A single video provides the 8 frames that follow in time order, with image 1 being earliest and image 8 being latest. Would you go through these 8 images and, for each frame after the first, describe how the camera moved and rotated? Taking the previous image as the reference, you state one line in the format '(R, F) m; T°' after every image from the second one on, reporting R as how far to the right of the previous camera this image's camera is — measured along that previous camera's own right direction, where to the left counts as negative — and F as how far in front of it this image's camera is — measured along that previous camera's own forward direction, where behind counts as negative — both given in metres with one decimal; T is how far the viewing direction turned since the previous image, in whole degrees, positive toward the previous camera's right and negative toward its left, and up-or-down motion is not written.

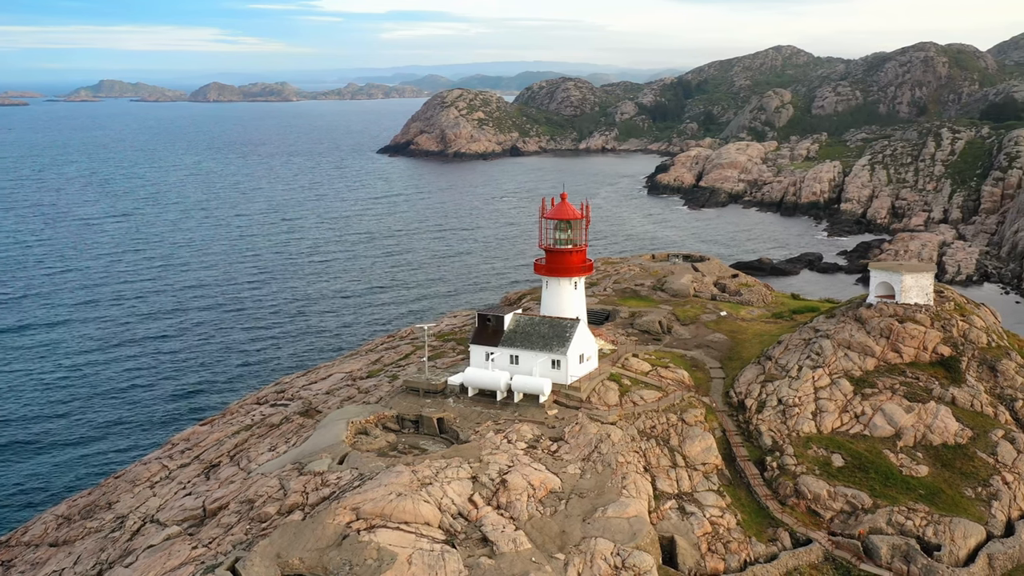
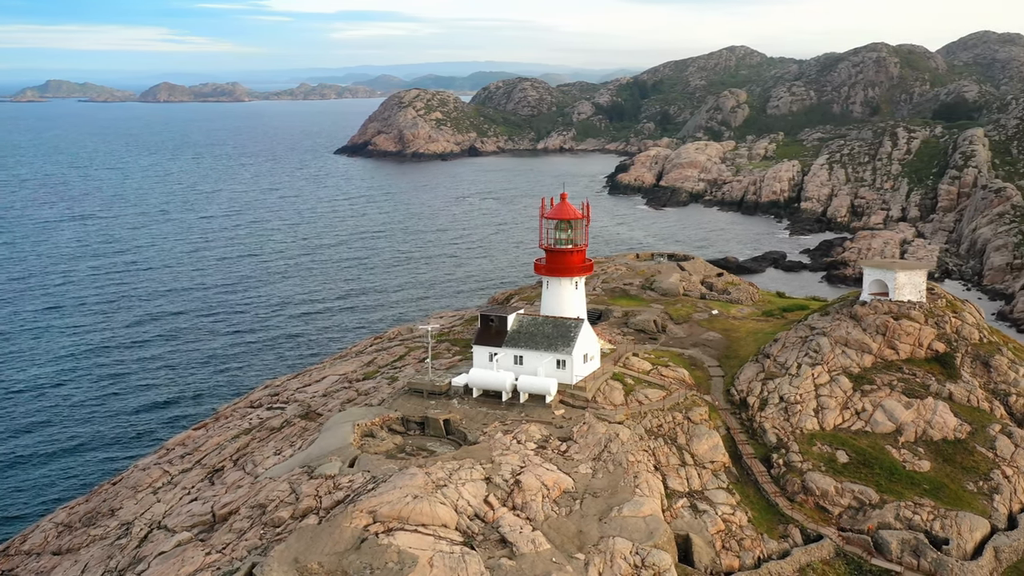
(-0.9, +0.1) m; +1°
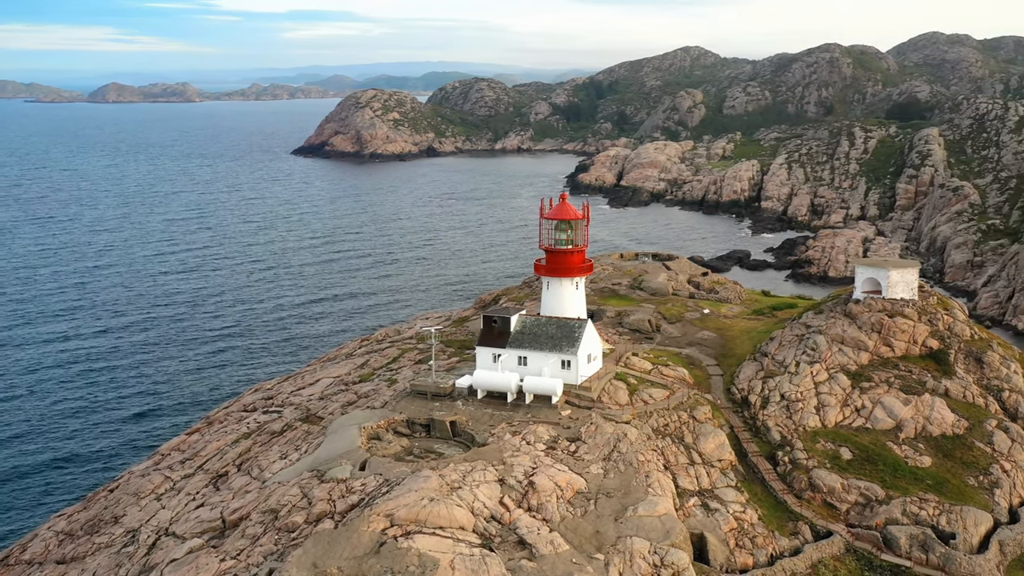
(-0.9, +0.1) m; +1°
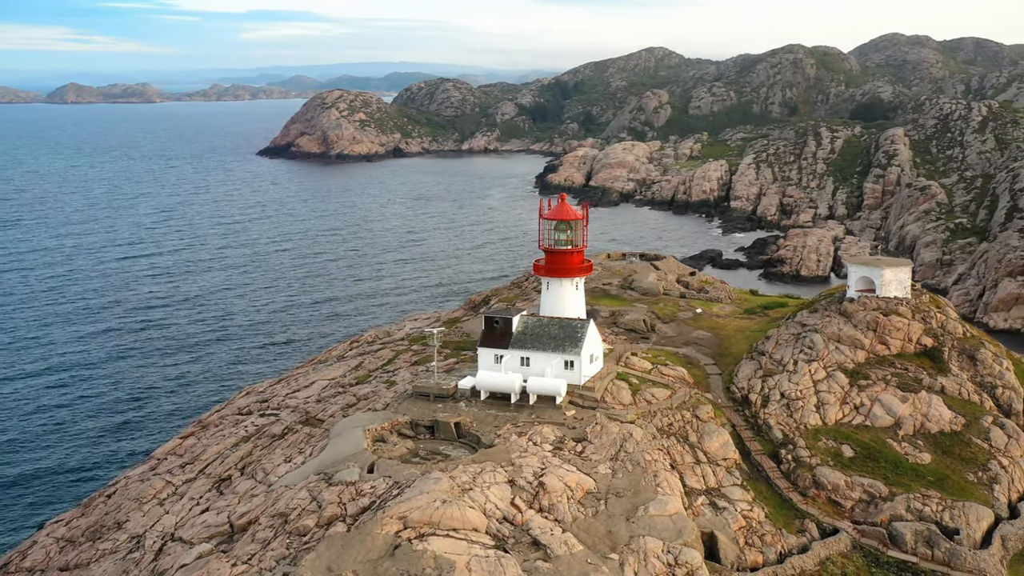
(-0.7, 0.0) m; +1°
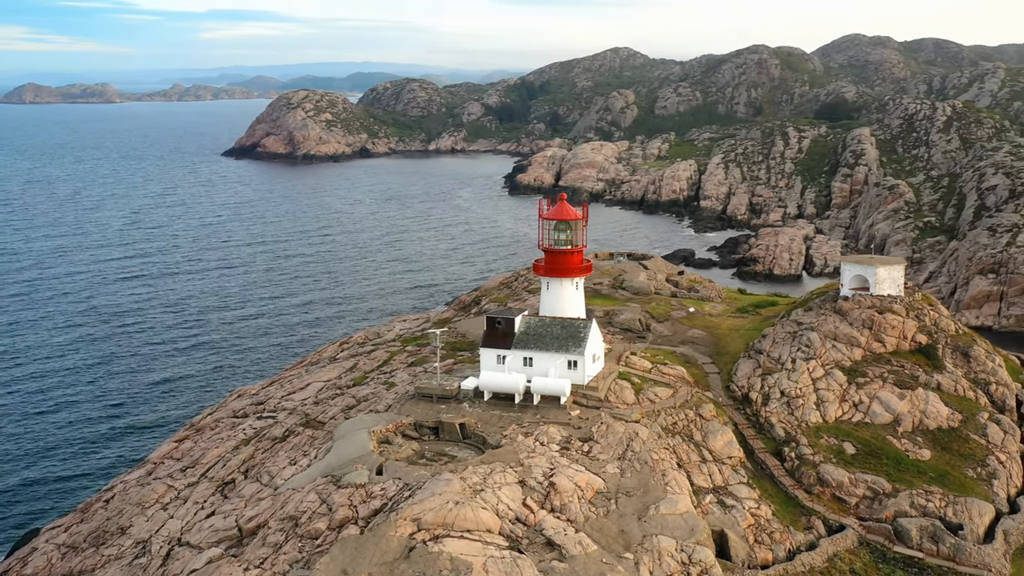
(-0.7, 0.0) m; +1°
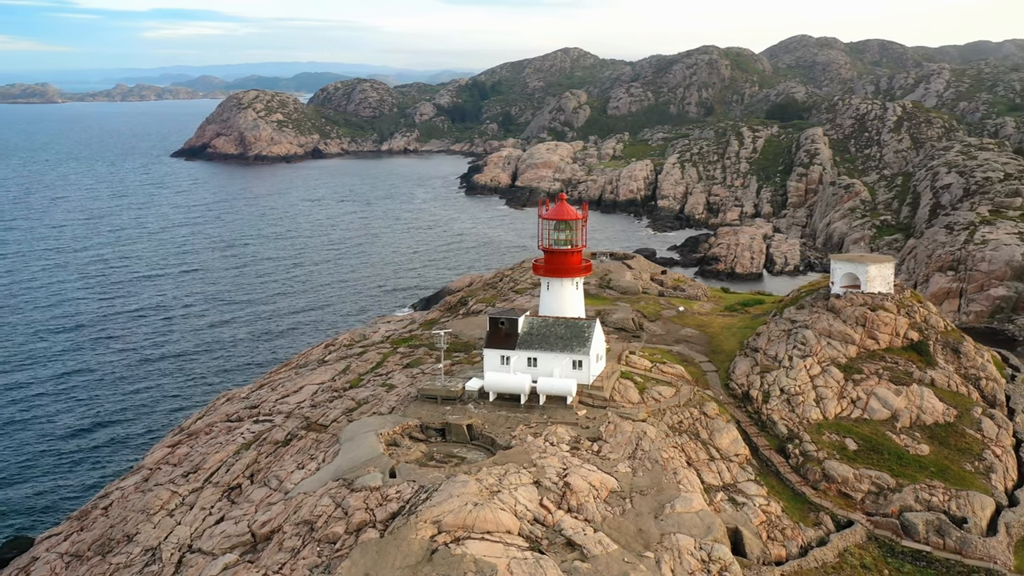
(-1.0, 0.0) m; +2°
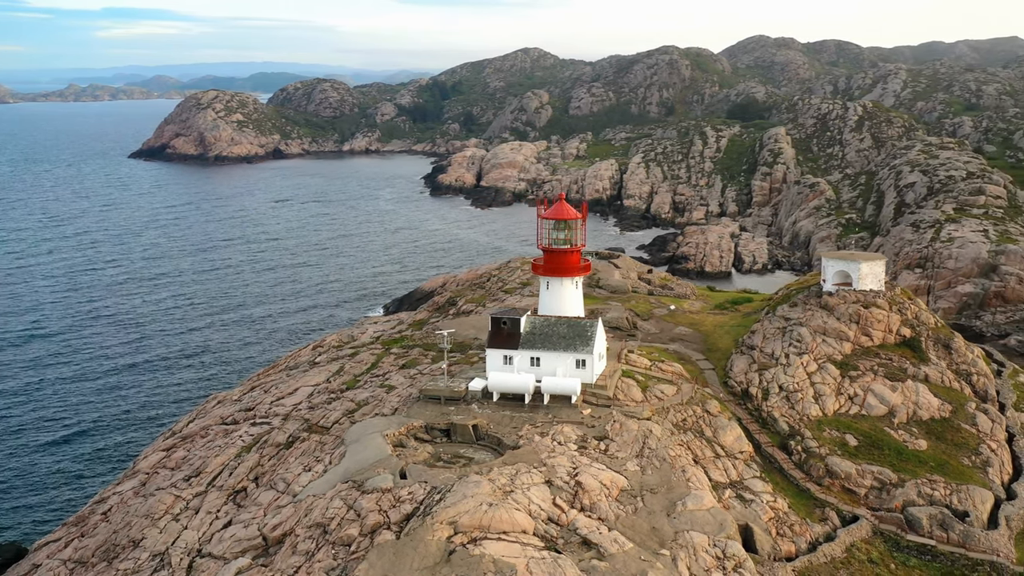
(-0.8, 0.0) m; +1°
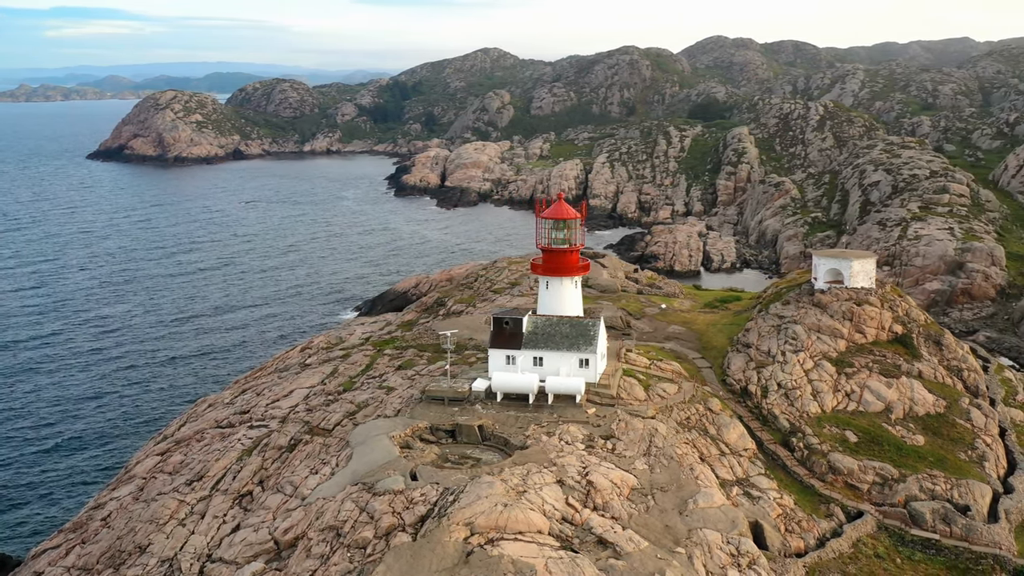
(-0.8, 0.0) m; +1°
